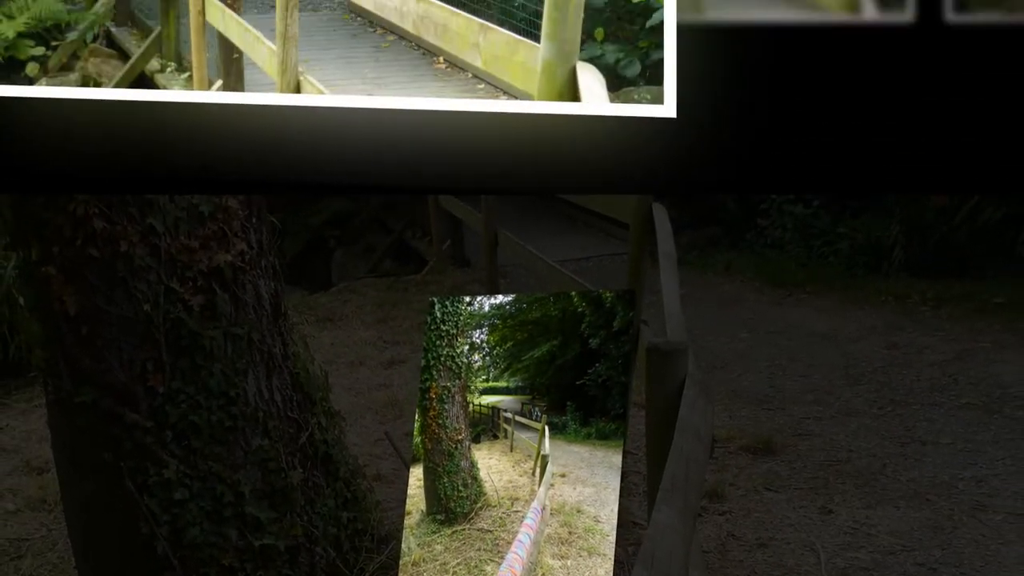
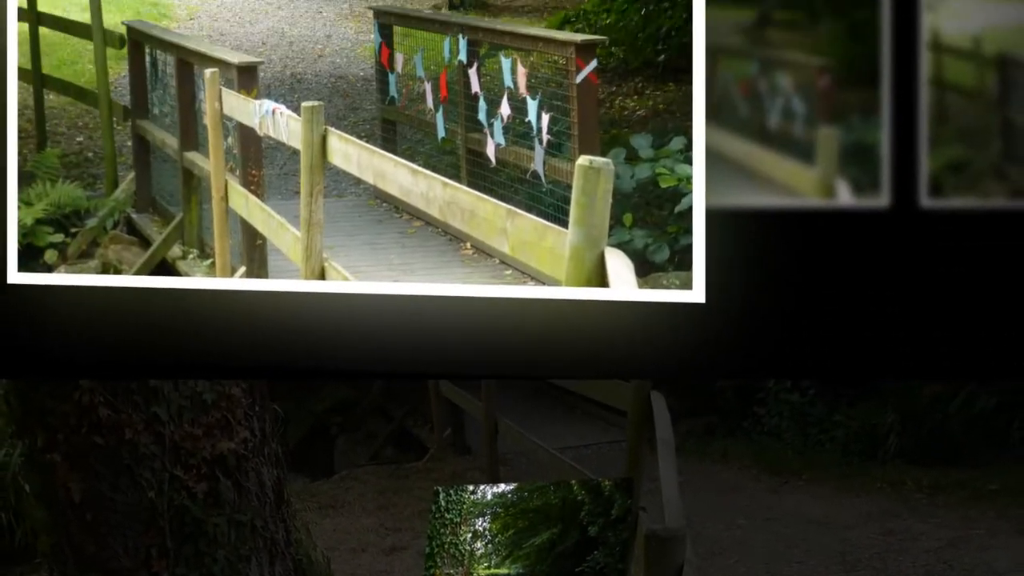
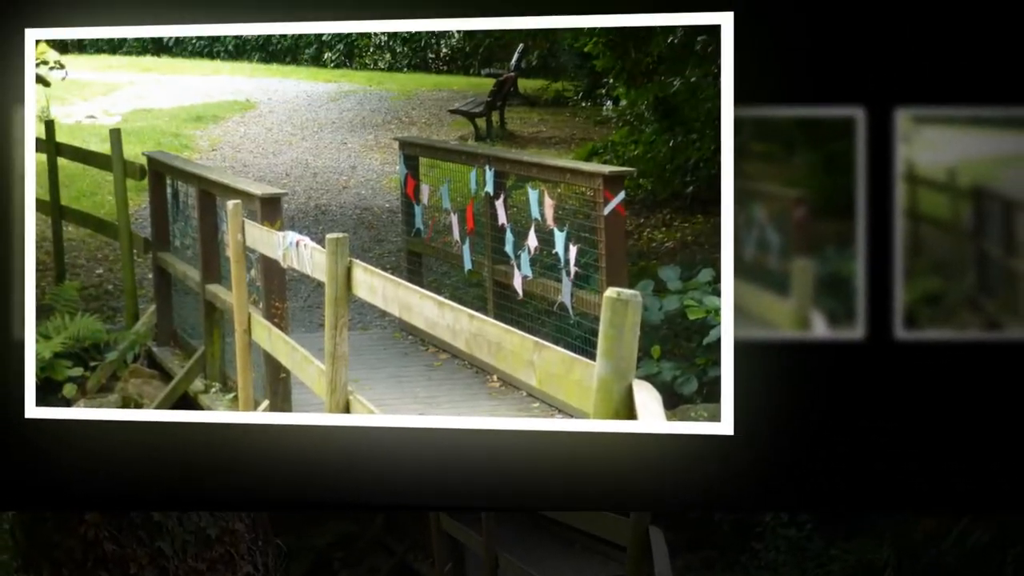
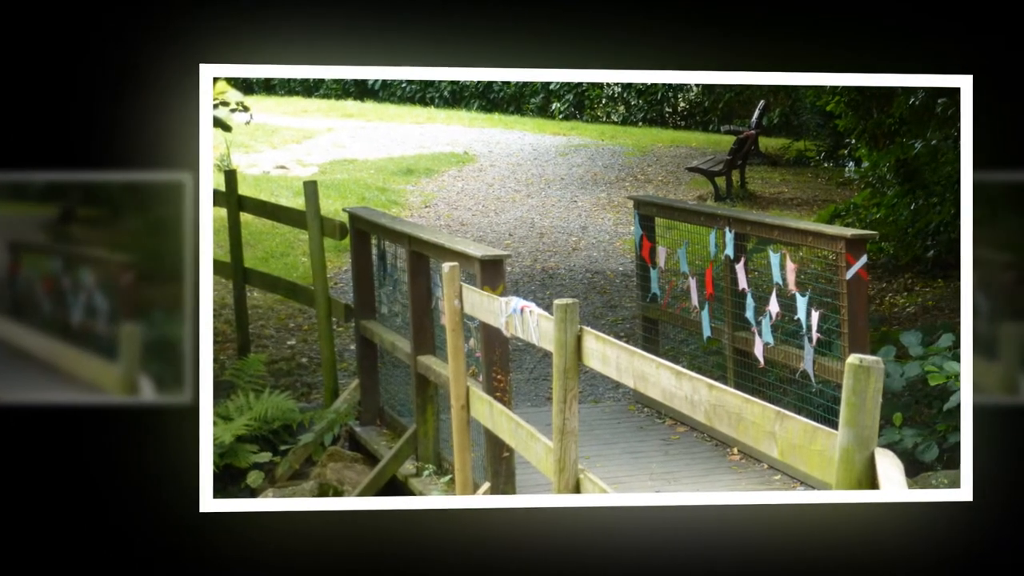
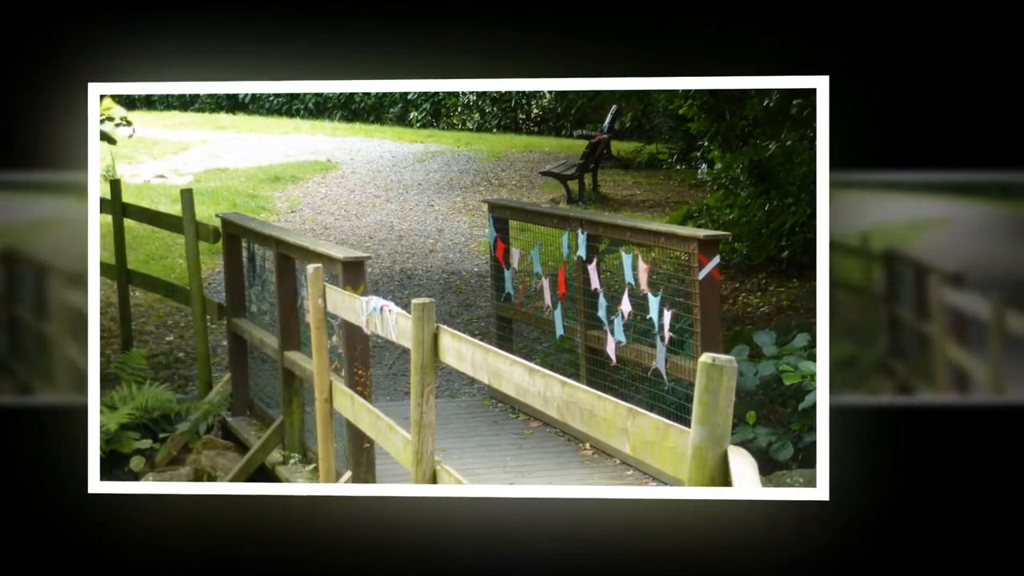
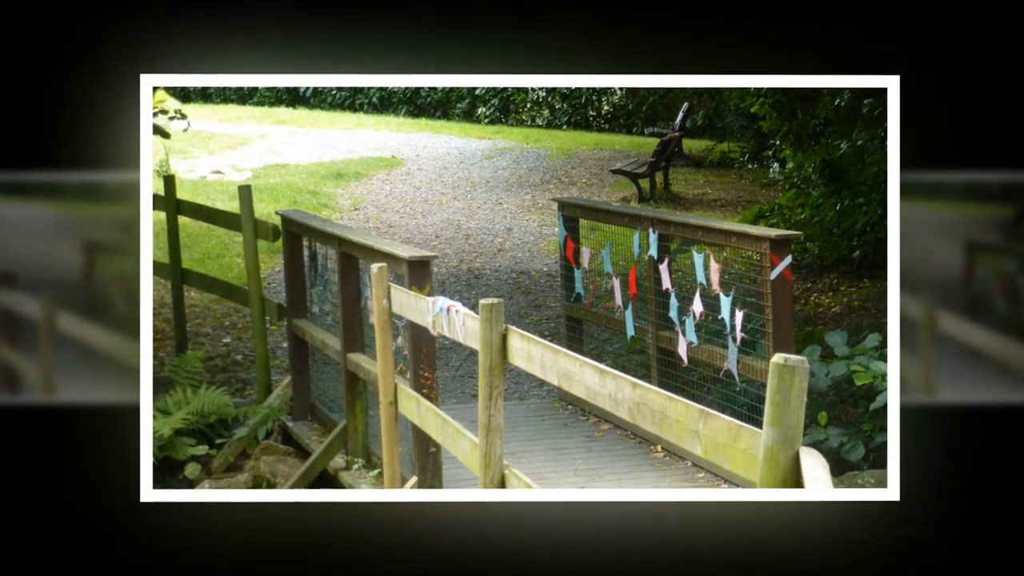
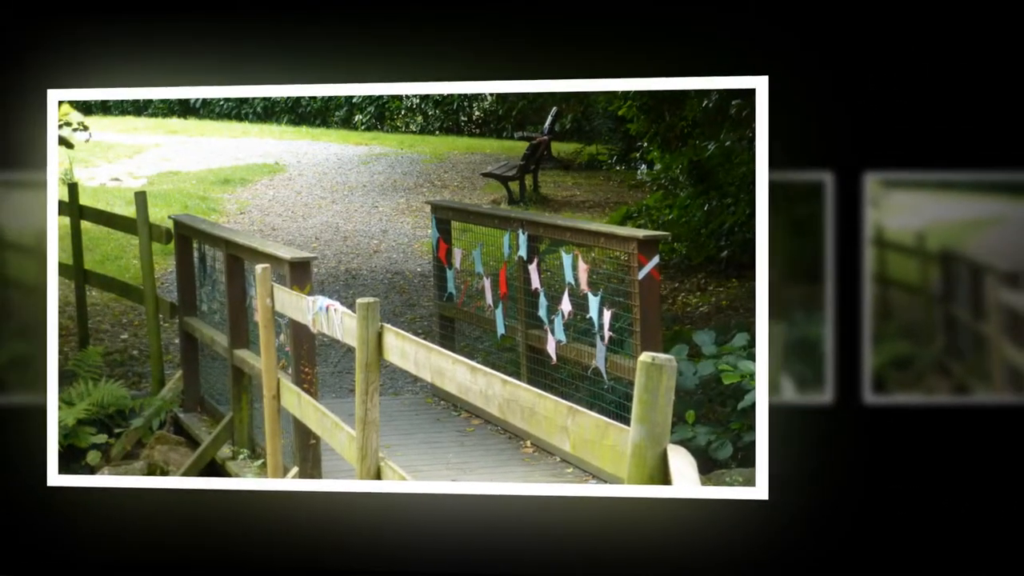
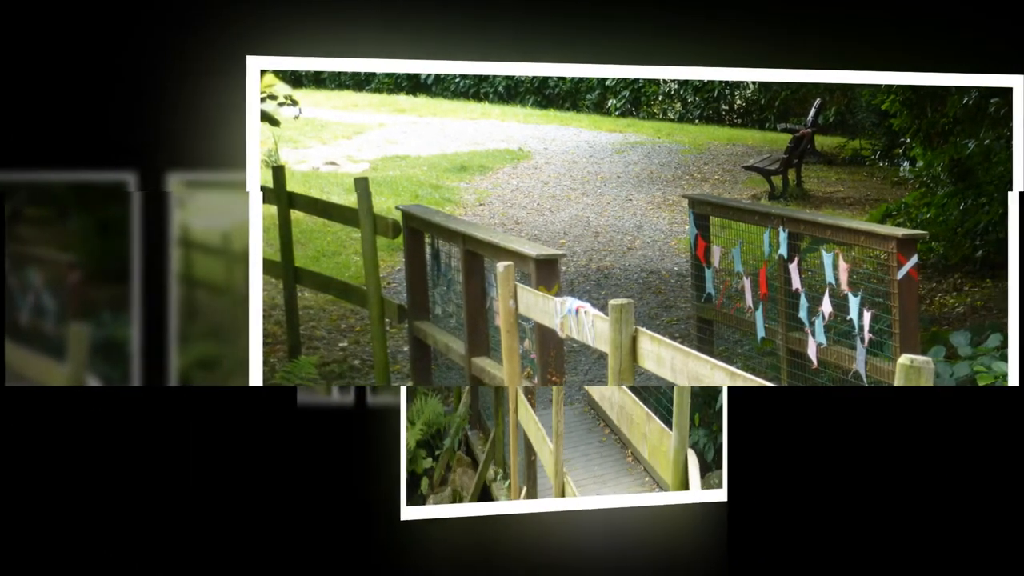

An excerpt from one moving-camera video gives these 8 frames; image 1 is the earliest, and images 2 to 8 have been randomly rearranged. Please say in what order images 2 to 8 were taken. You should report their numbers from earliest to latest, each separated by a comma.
2, 3, 7, 5, 6, 4, 8
